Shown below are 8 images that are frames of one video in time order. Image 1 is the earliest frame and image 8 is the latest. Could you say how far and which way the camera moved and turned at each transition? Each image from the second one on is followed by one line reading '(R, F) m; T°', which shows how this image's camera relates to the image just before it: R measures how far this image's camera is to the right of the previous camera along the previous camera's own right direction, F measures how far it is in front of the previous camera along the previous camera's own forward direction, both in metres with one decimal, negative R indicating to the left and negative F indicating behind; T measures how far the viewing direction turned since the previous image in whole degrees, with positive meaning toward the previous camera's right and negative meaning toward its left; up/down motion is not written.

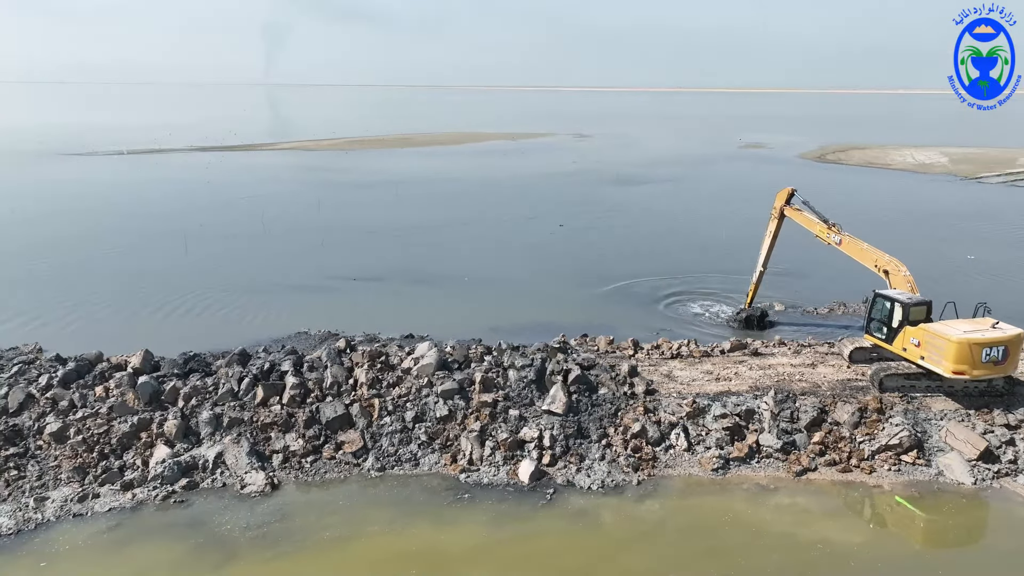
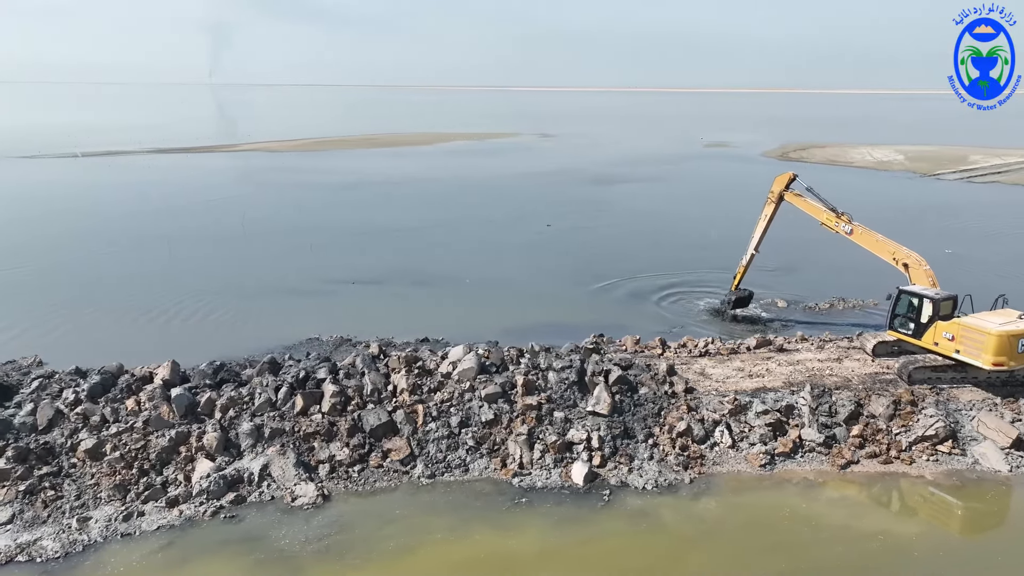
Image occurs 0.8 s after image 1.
(-1.2, +0.1) m; +3°
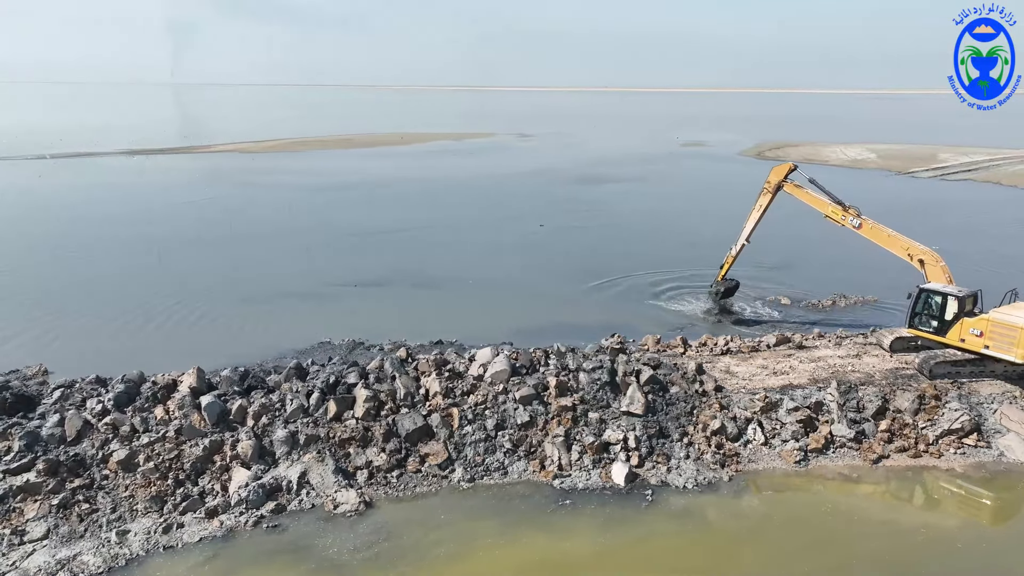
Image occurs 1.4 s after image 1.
(-0.9, +0.1) m; +2°
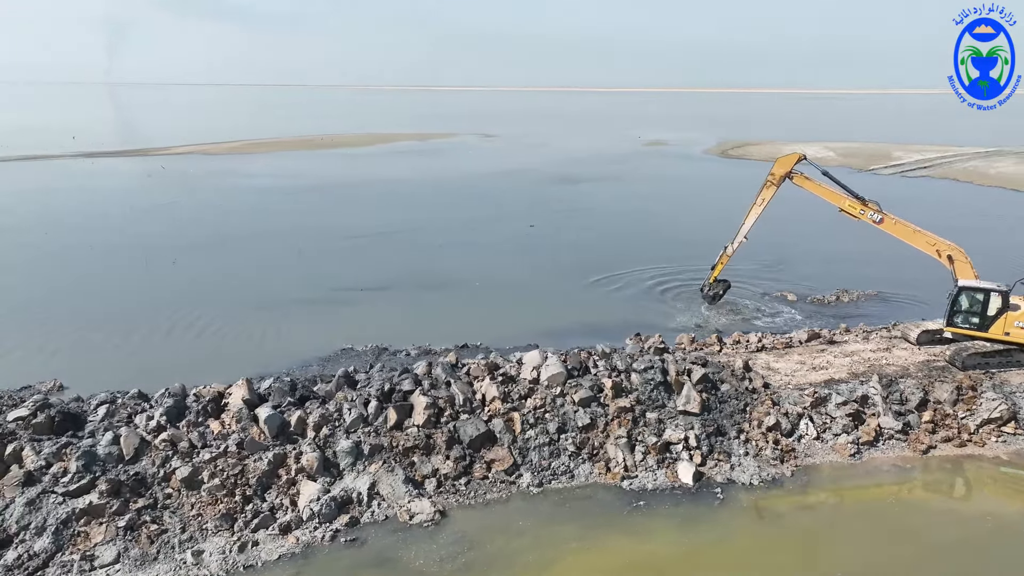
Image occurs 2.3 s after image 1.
(-1.4, +0.1) m; +4°
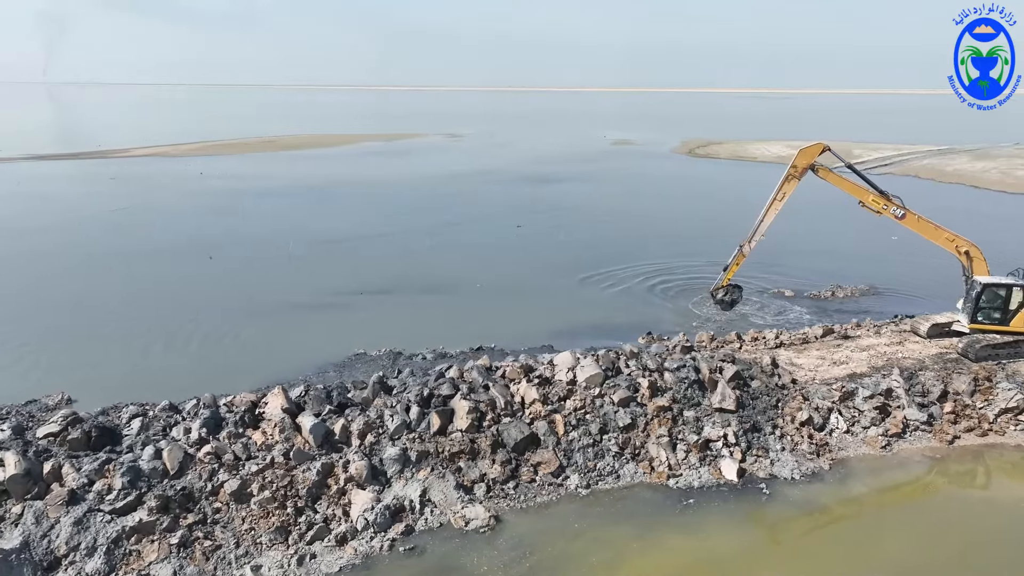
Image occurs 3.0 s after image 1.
(-1.1, +0.1) m; +3°
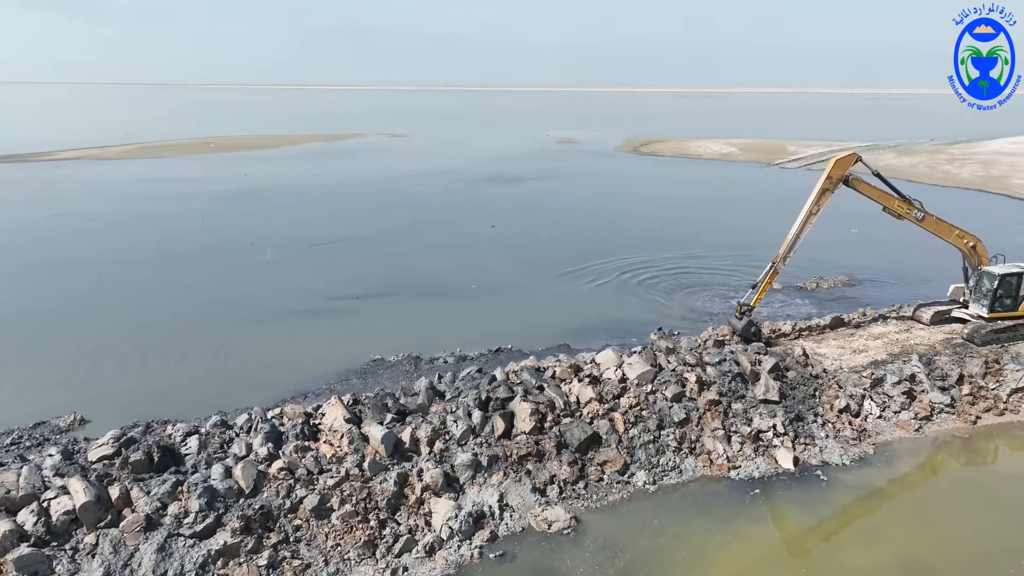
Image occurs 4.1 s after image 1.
(-1.7, +0.1) m; +5°
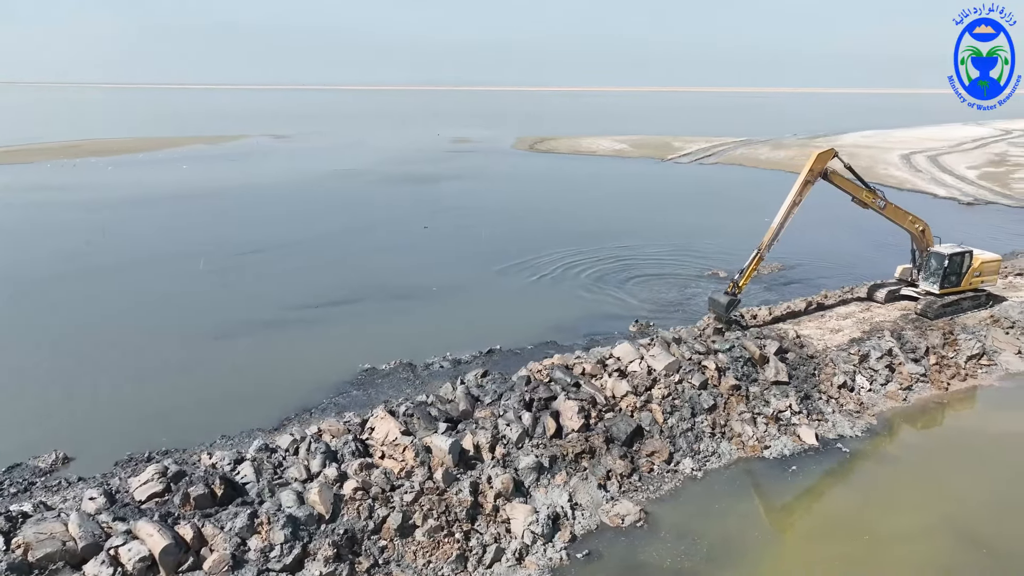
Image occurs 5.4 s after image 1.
(-2.1, +0.3) m; +10°
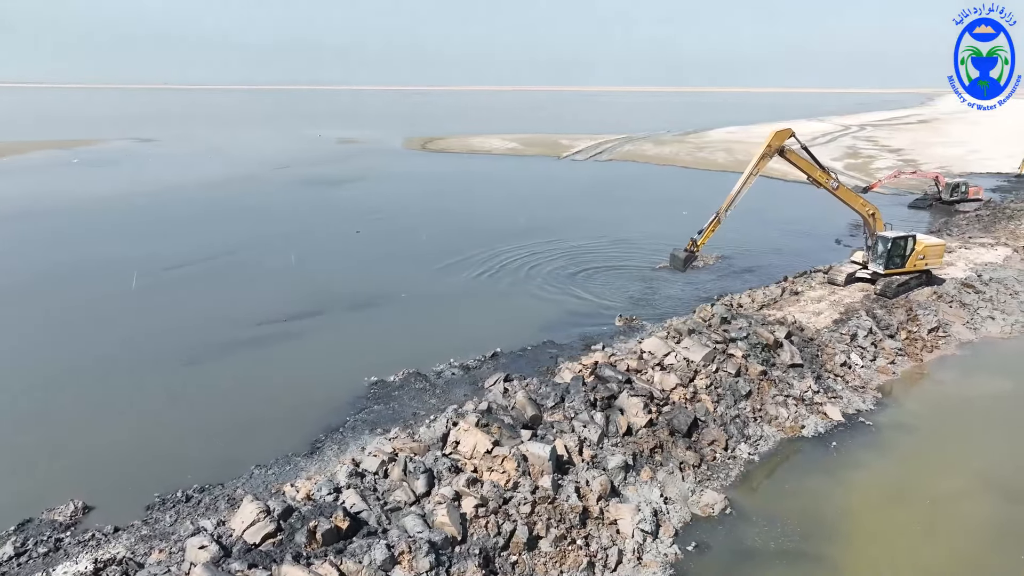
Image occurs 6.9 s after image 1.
(-2.5, +0.4) m; +10°
